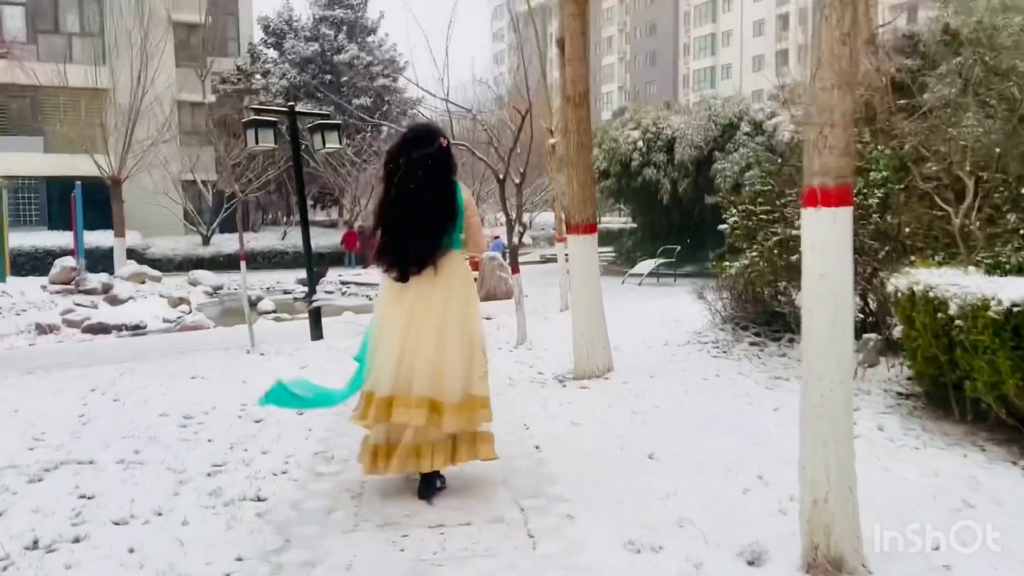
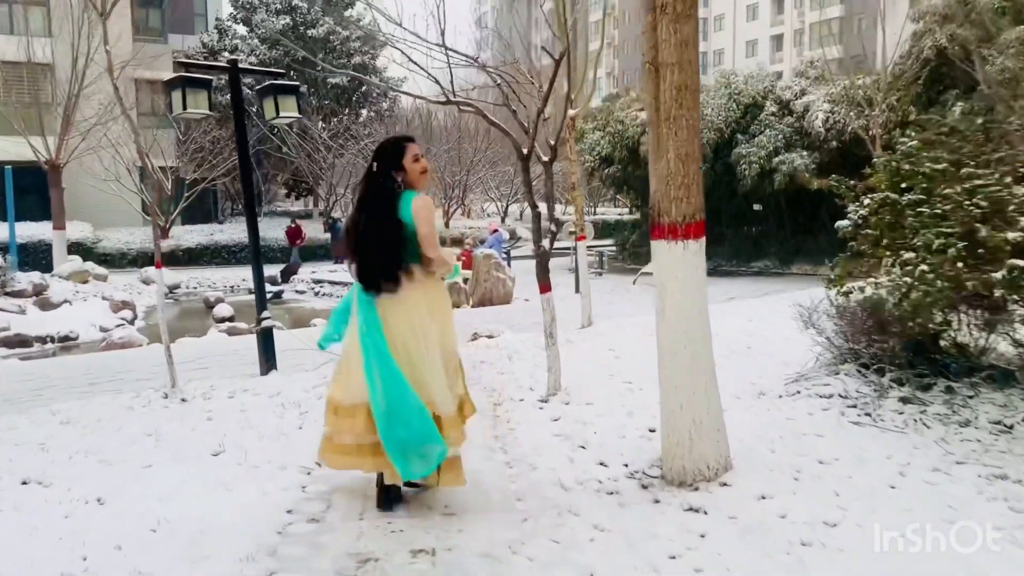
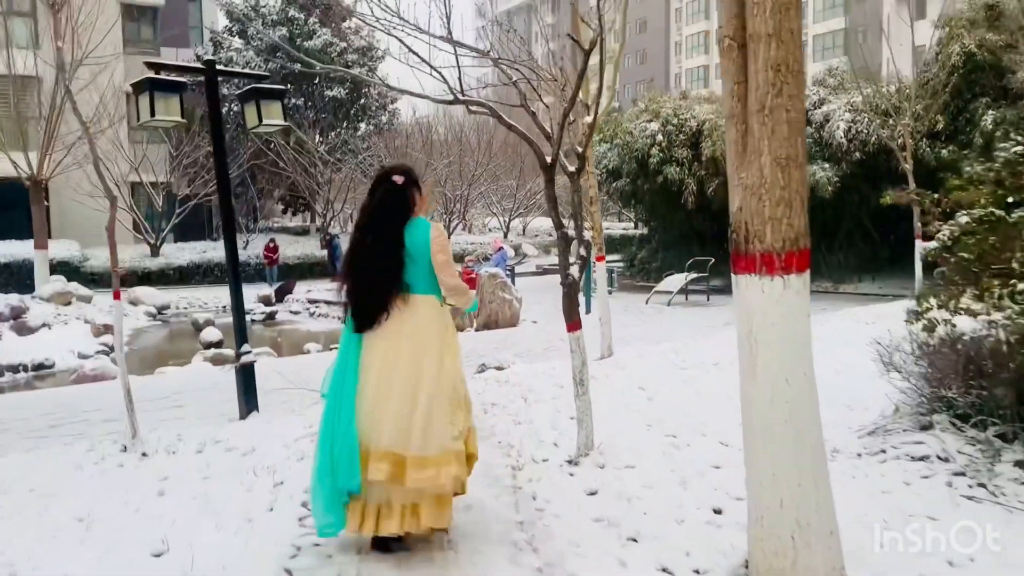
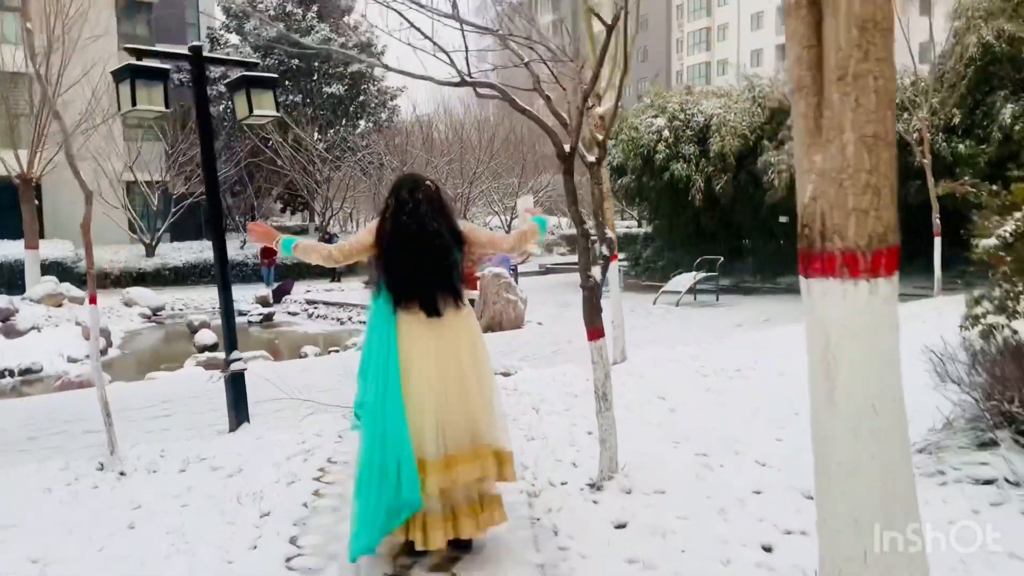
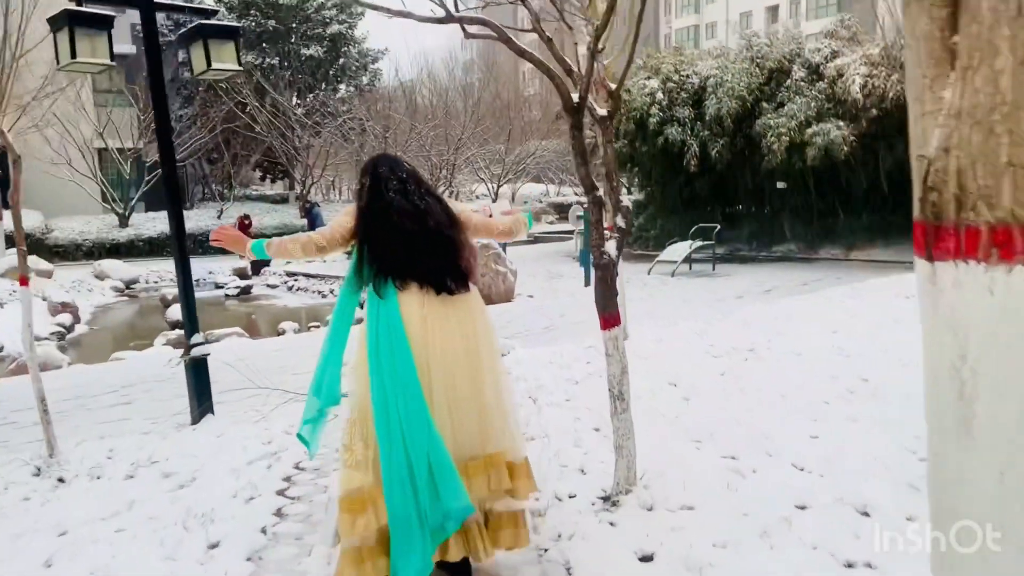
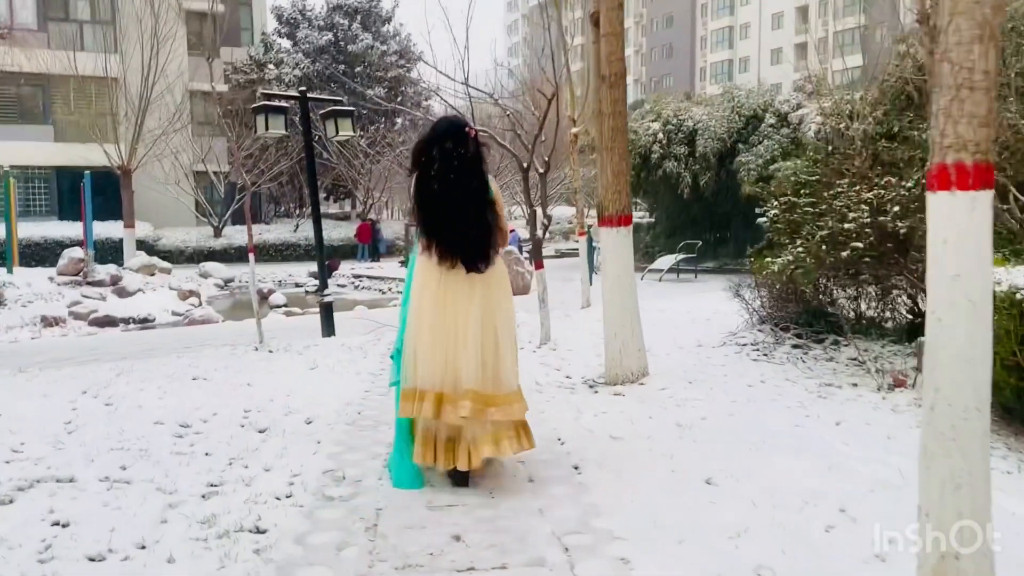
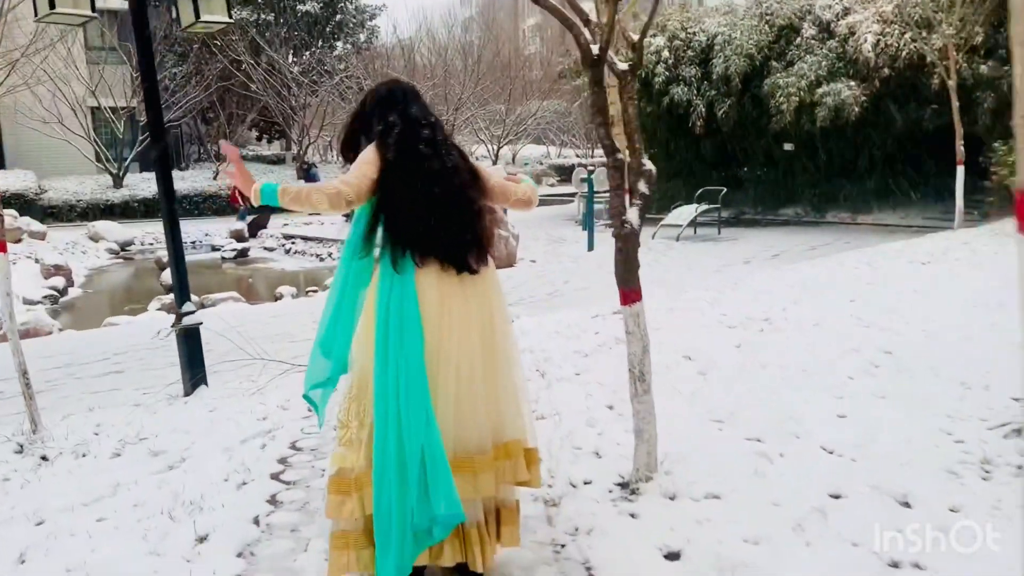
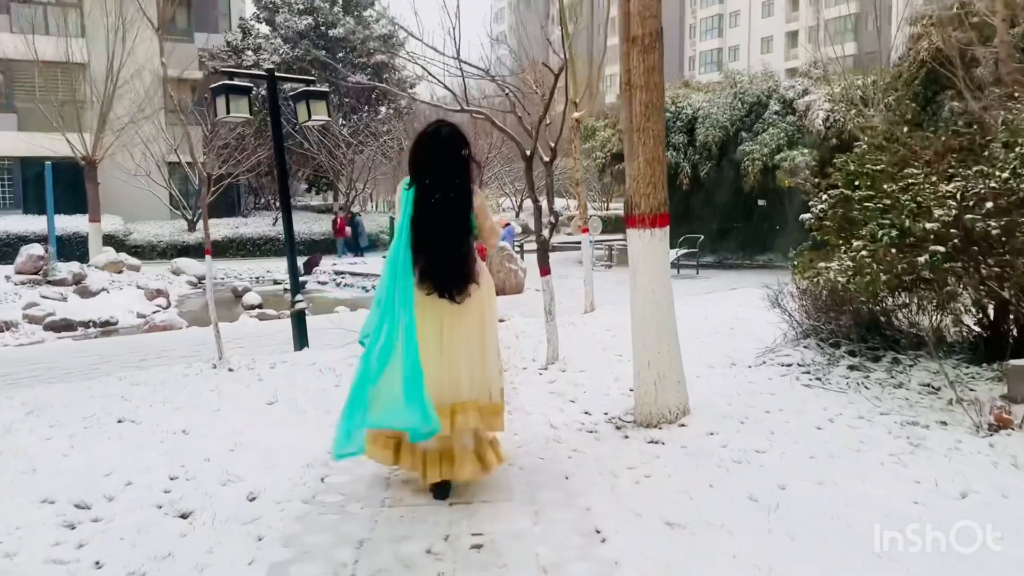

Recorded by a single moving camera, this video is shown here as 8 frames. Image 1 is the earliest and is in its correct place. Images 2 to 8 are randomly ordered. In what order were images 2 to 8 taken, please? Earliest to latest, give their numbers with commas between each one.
6, 8, 2, 3, 4, 5, 7
